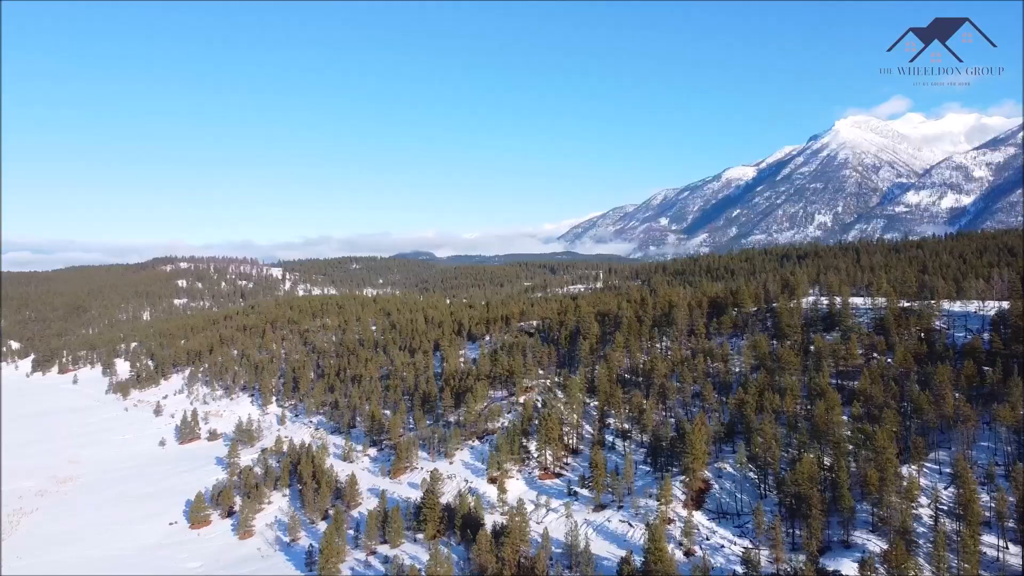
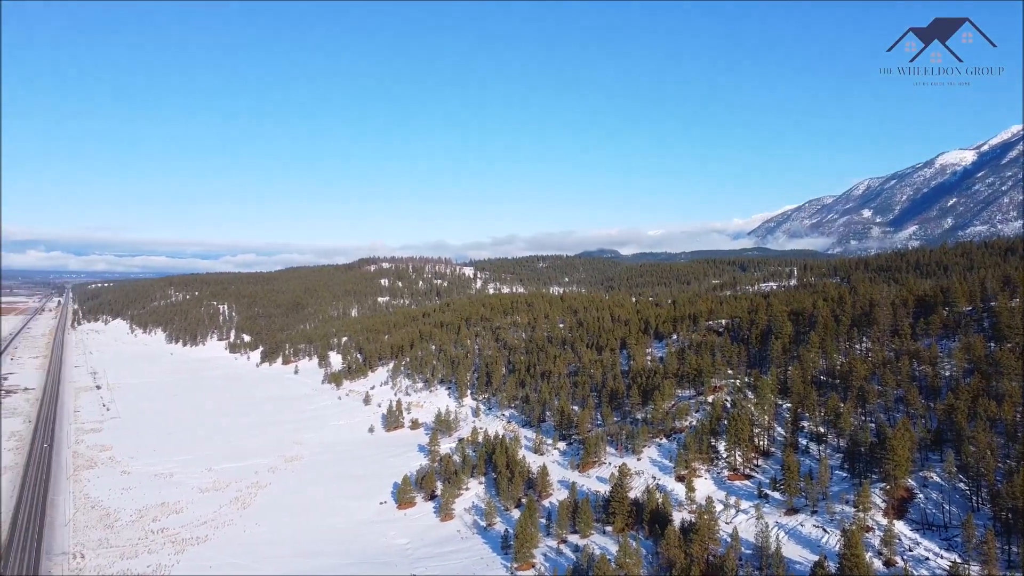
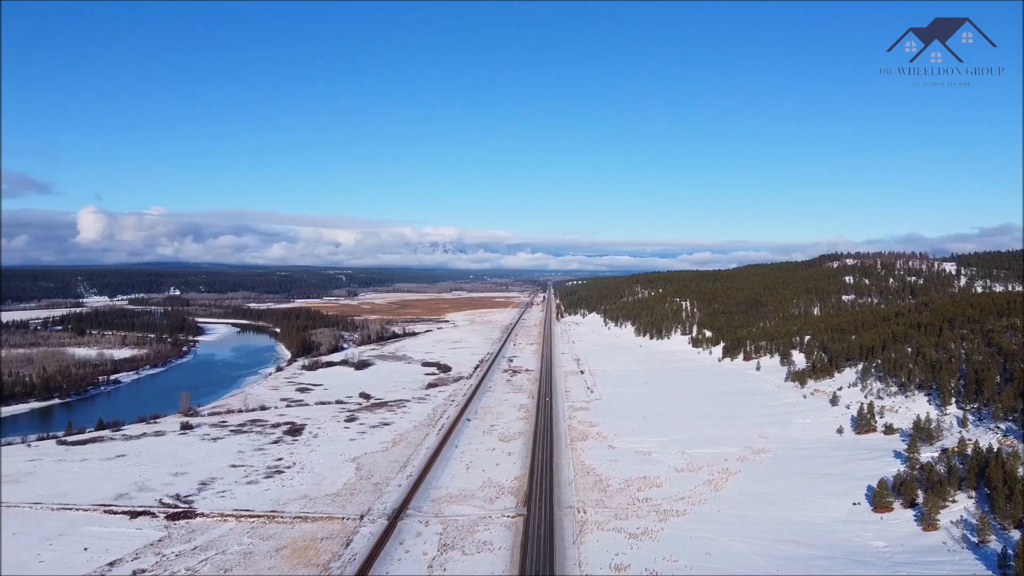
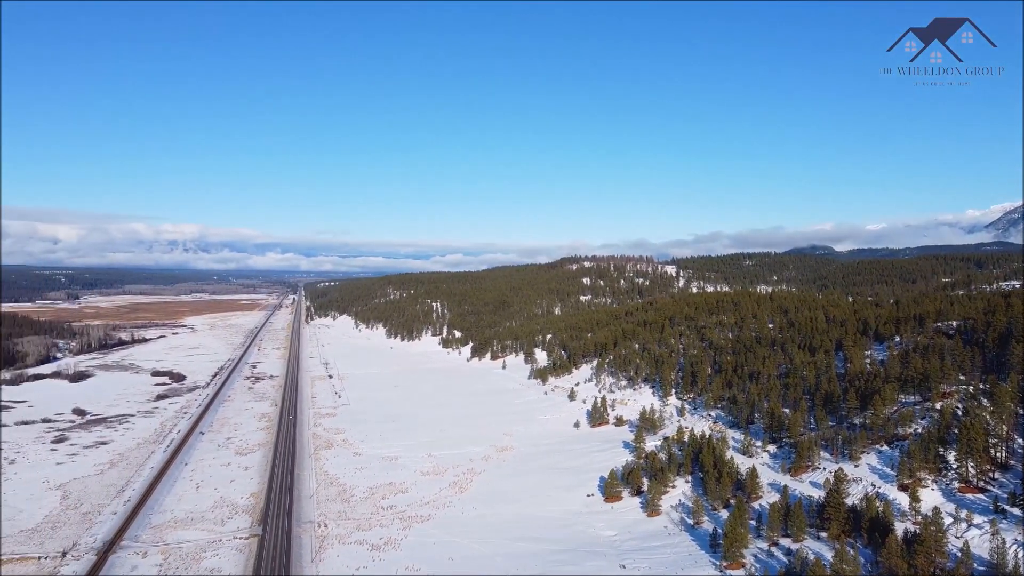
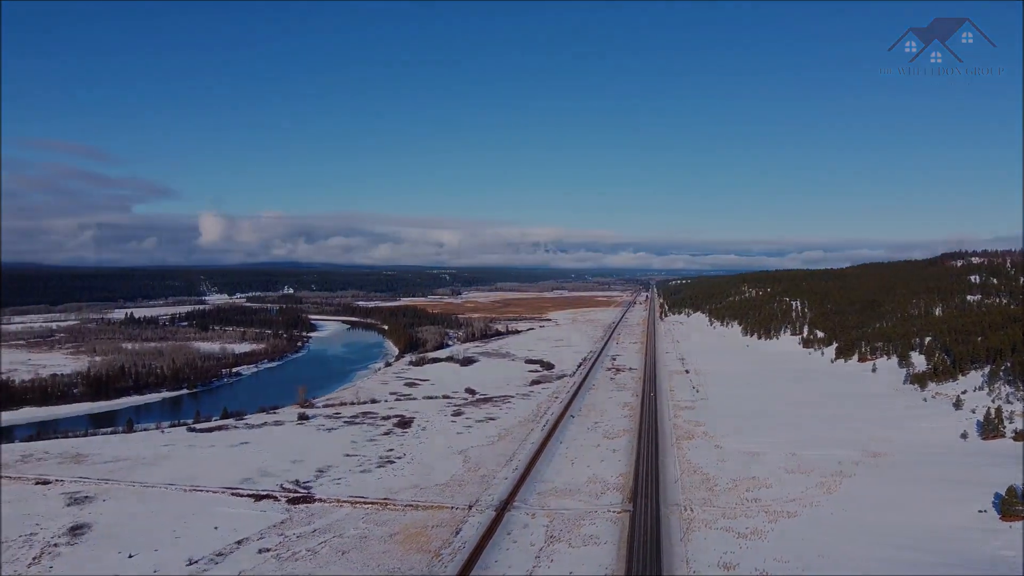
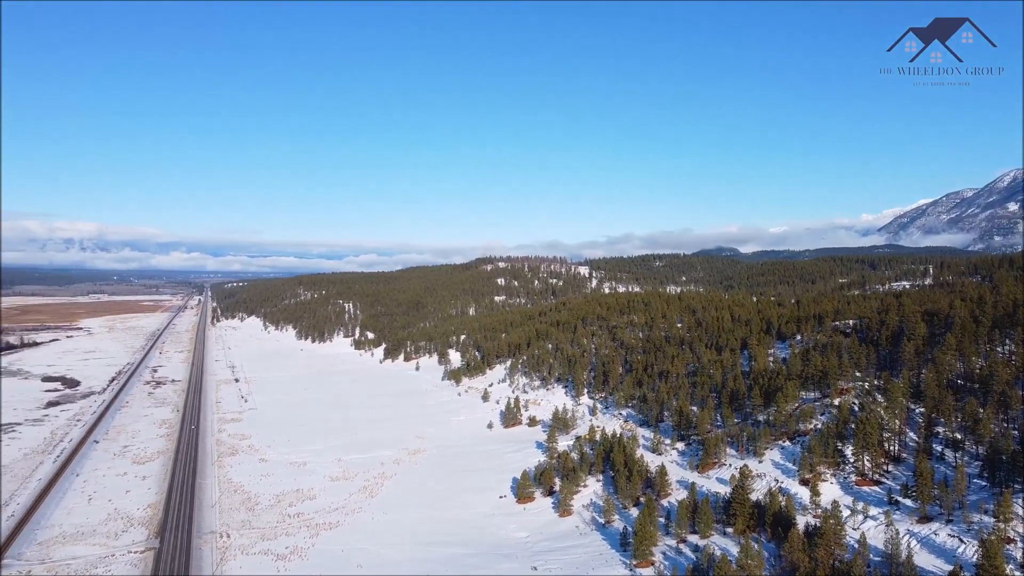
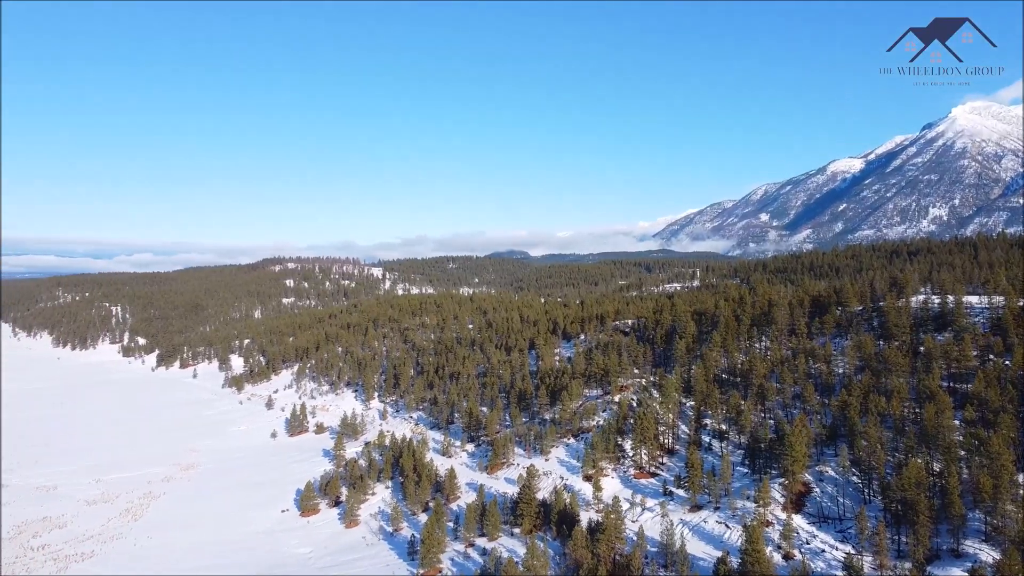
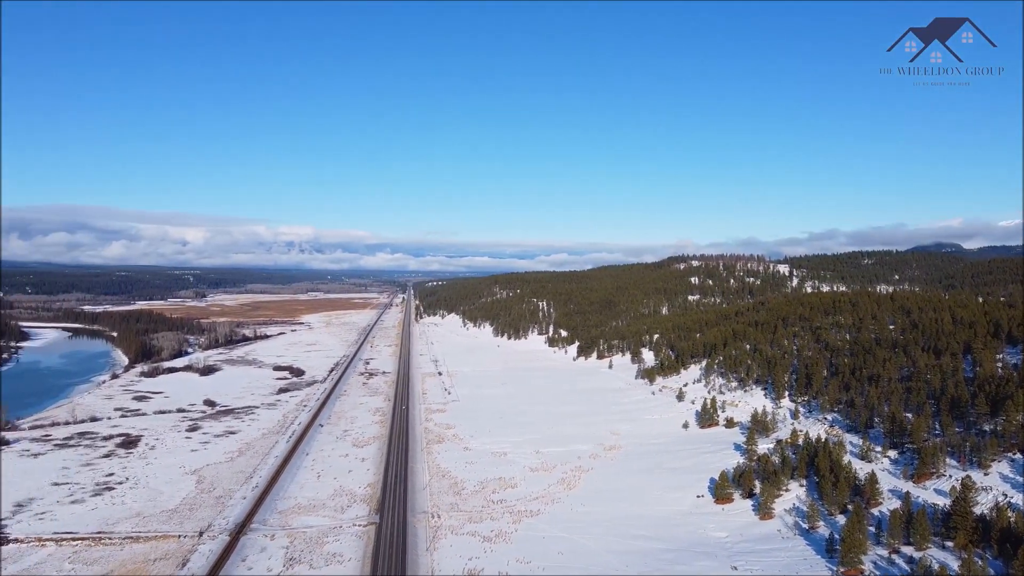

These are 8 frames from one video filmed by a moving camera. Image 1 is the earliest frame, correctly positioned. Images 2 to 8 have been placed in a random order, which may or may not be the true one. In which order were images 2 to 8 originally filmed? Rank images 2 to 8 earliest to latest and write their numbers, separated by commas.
7, 2, 6, 4, 8, 3, 5
